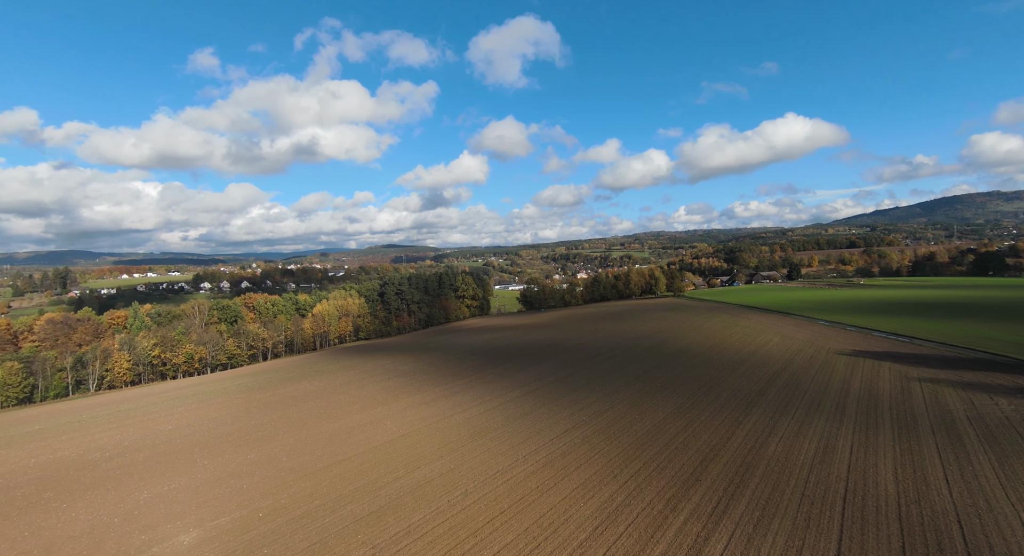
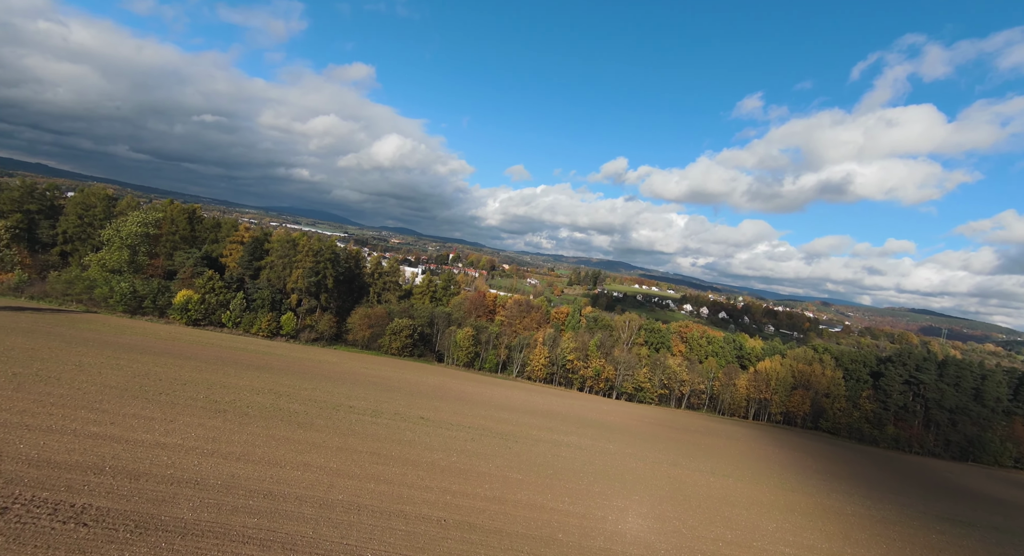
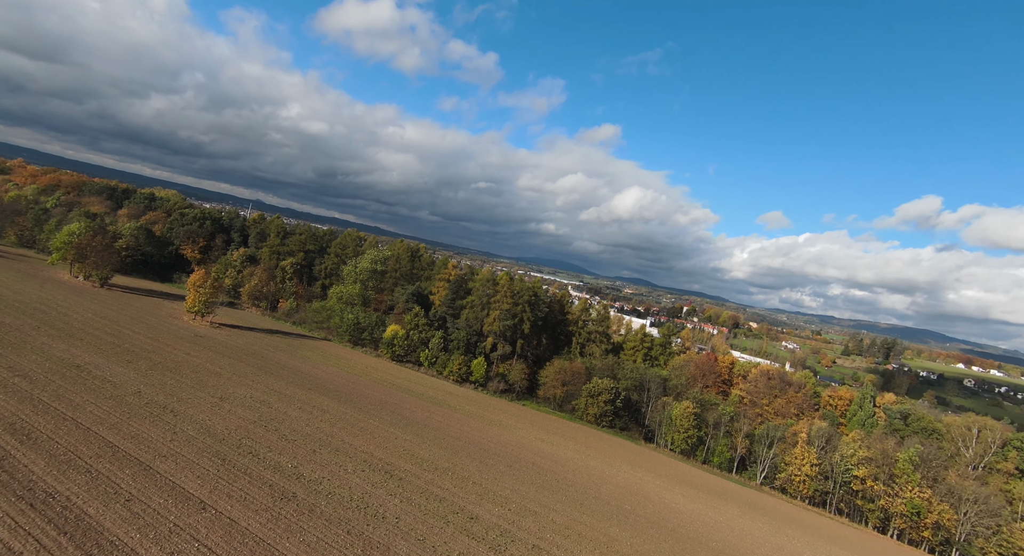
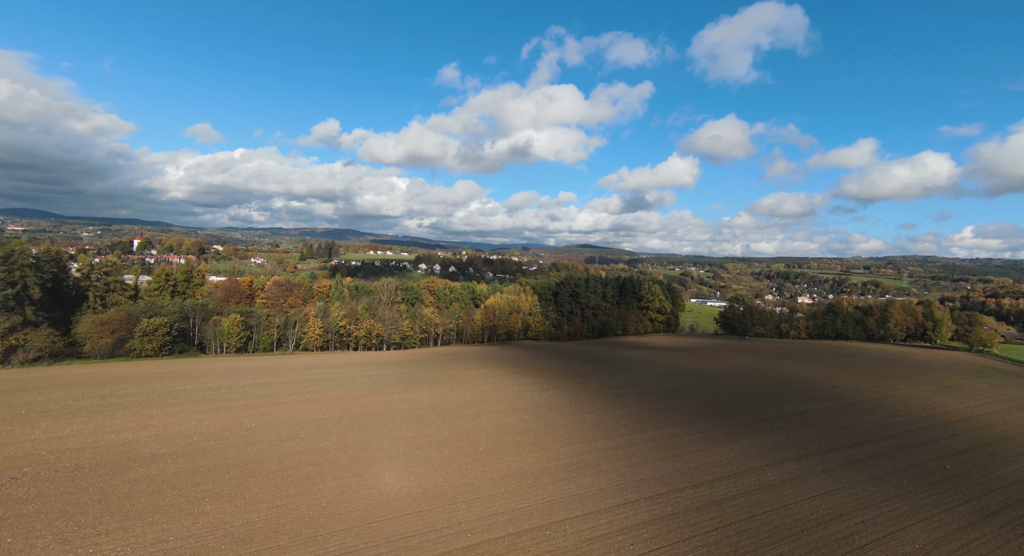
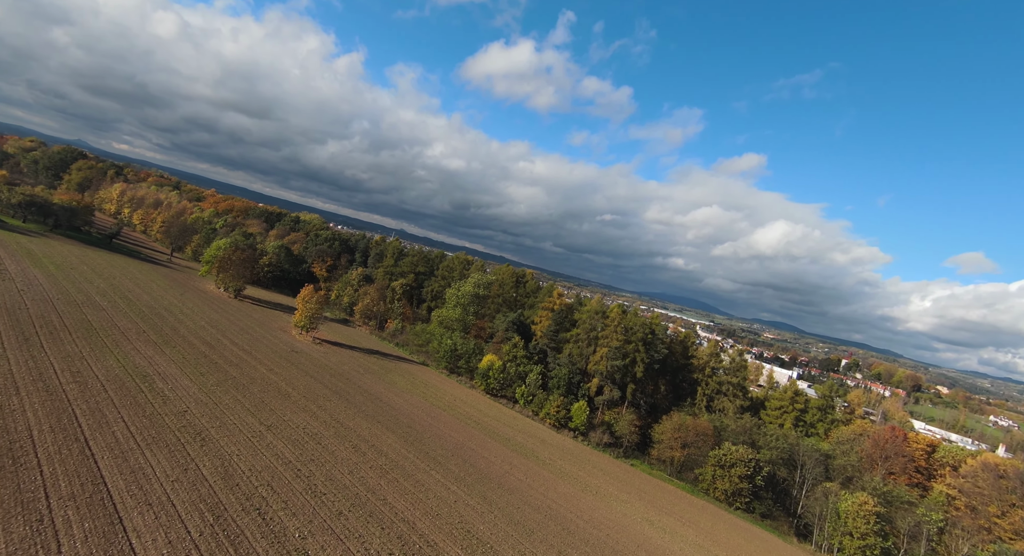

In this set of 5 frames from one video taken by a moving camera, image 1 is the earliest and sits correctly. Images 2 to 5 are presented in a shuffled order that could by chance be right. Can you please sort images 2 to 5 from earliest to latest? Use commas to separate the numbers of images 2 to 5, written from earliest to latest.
4, 2, 3, 5
